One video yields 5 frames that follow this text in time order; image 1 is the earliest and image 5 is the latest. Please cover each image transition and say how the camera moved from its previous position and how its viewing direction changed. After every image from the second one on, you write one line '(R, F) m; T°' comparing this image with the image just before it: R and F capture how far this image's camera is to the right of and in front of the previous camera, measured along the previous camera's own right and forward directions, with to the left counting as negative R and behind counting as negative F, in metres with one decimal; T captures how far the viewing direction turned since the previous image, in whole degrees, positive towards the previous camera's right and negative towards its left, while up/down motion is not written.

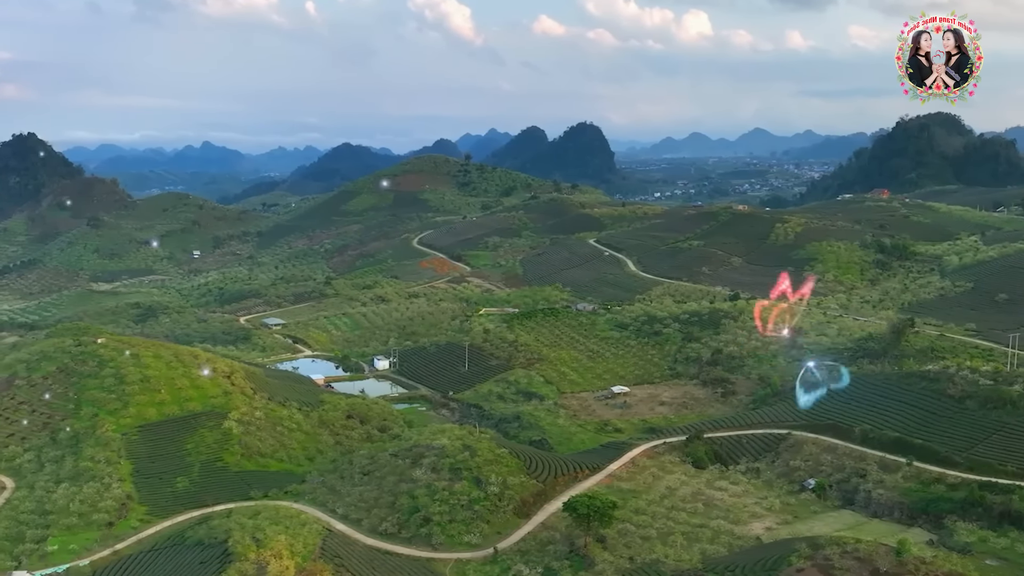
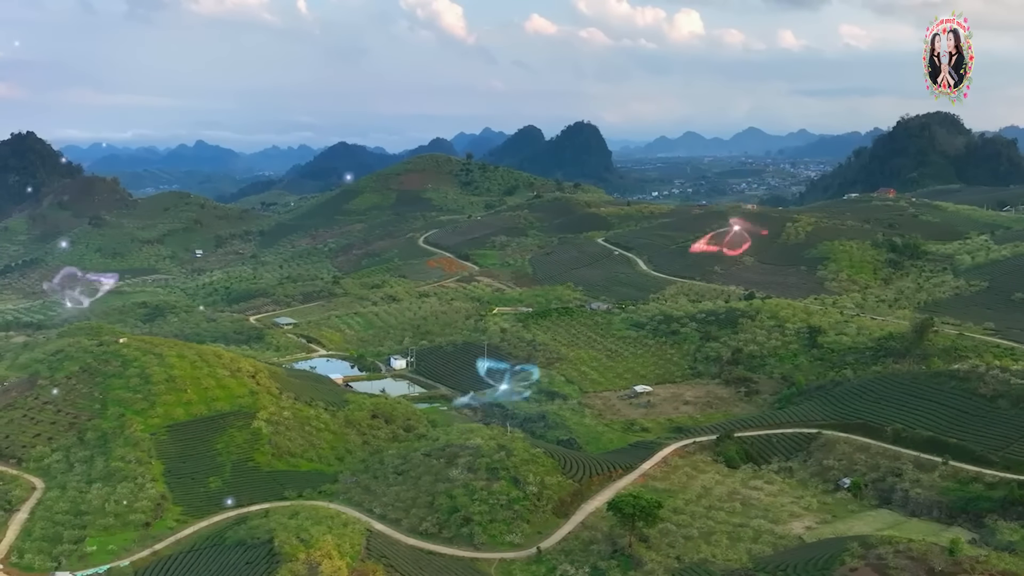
(-1.9, 0.0) m; 0°
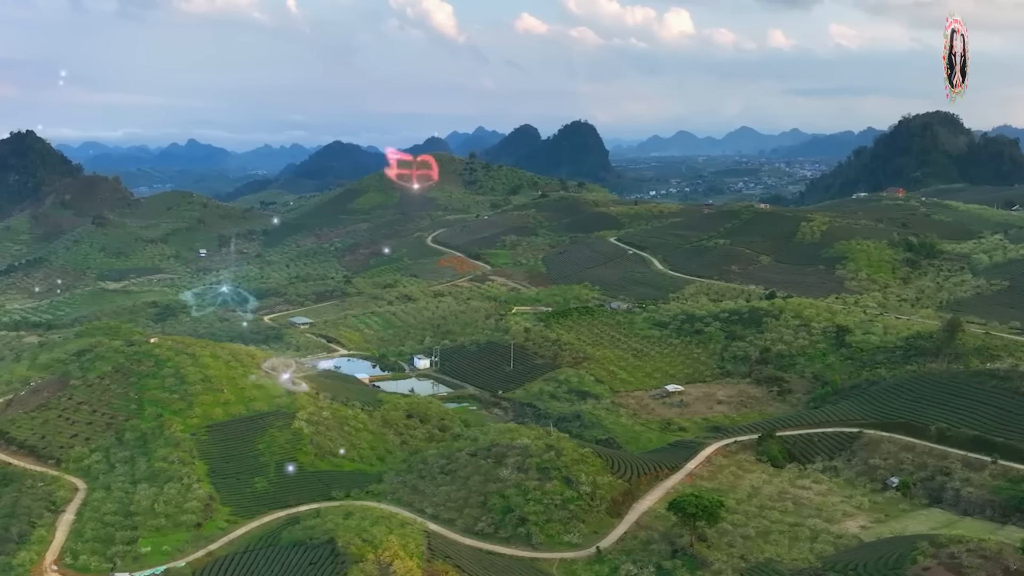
(-2.5, 0.0) m; 0°
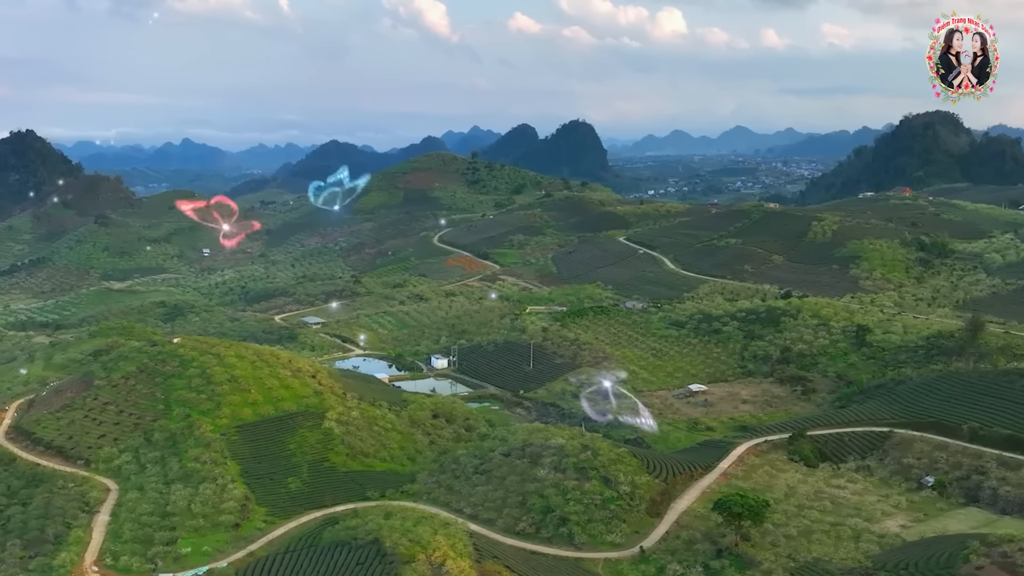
(-1.8, 0.0) m; 0°
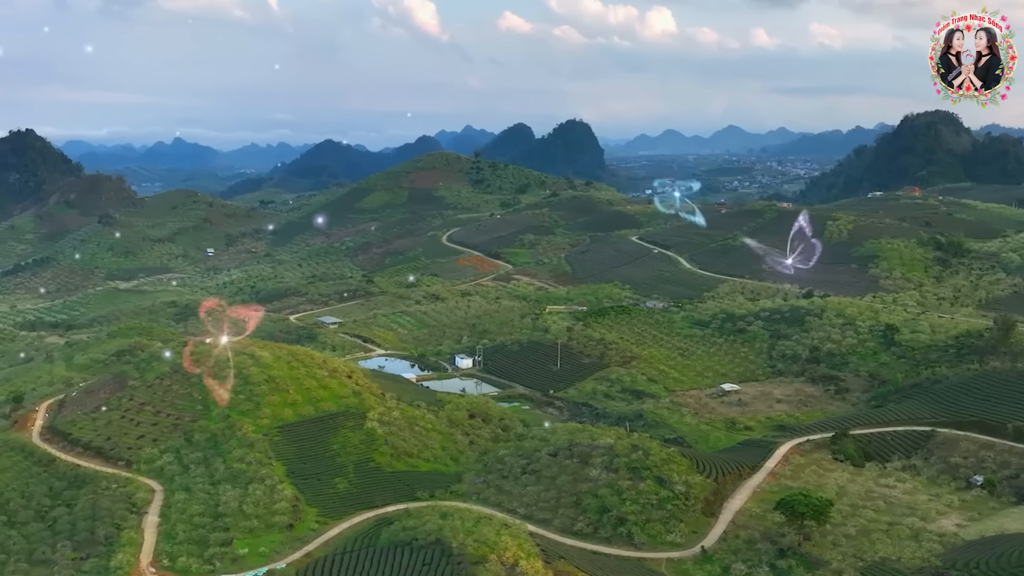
(-2.6, 0.0) m; 0°
